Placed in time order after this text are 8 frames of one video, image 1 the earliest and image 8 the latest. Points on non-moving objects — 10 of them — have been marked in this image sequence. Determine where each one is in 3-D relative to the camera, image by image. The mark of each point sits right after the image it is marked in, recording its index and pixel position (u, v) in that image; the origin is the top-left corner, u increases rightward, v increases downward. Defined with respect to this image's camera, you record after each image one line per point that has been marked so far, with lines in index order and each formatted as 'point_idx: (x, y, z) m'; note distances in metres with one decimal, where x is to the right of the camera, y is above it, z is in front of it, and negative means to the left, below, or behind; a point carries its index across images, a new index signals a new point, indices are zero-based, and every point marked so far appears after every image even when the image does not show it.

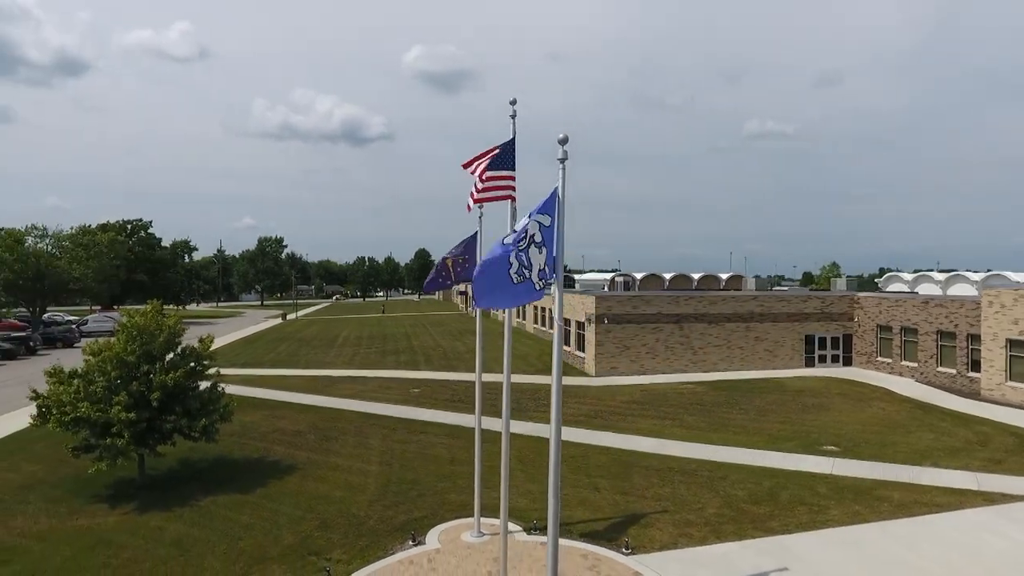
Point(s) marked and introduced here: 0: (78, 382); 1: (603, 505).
0: (-9.7, -2.1, +14.1) m
1: (+1.9, -4.6, +13.5) m
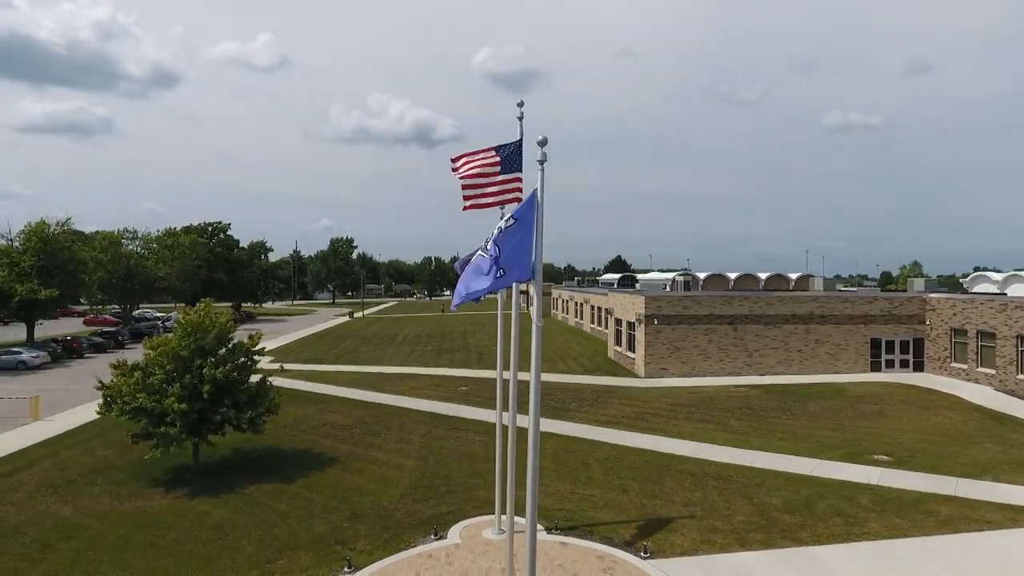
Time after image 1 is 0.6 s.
0: (-9.0, -2.1, +15.2) m
1: (+2.4, -4.6, +13.4) m
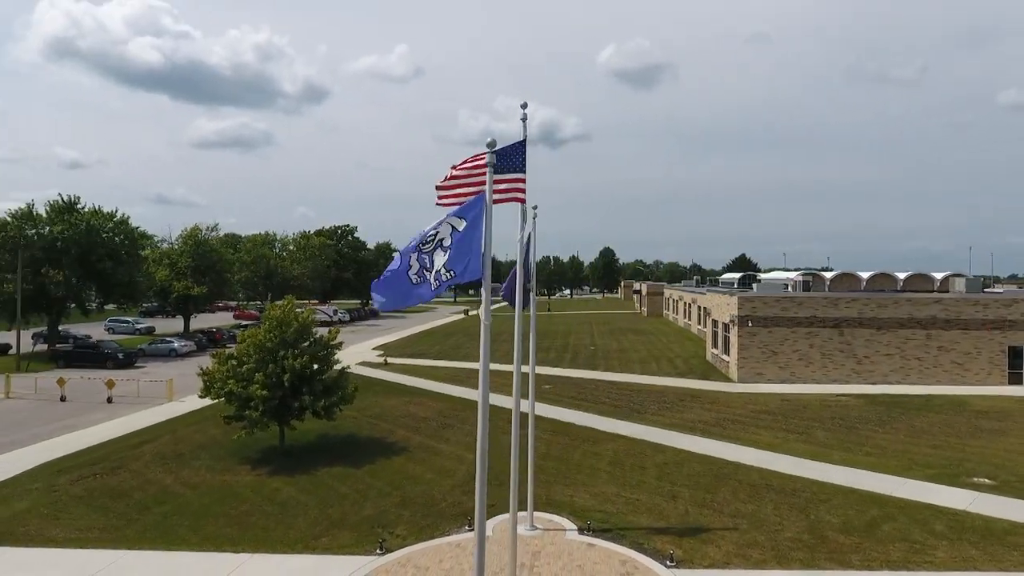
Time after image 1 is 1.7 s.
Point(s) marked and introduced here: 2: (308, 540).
0: (-7.6, -2.0, +17.0) m
1: (+3.2, -4.6, +13.0) m
2: (-3.9, -4.8, +12.2) m
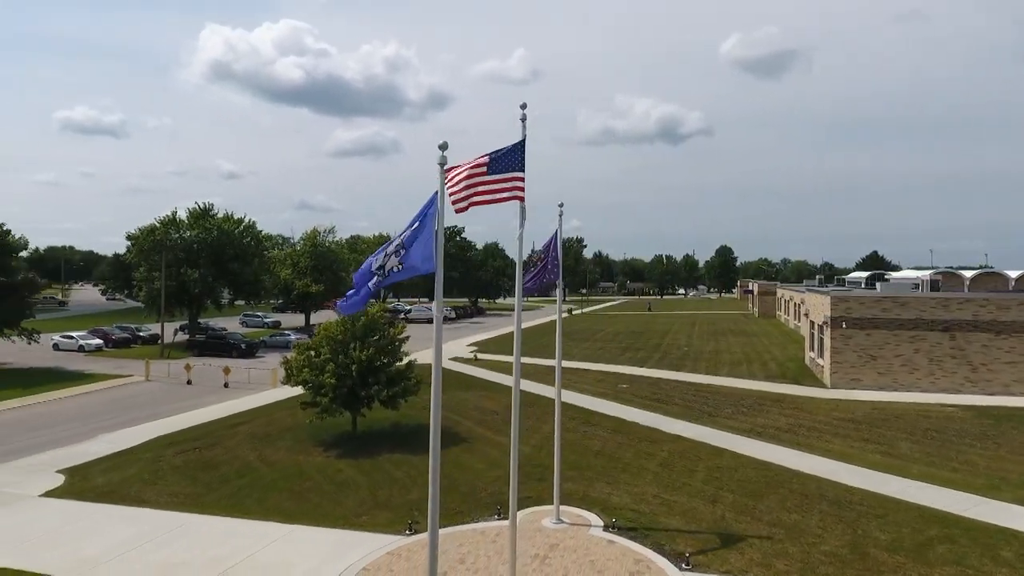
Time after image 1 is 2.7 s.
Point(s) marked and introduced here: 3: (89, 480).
0: (-6.0, -1.9, +18.6) m
1: (+3.8, -4.6, +12.6) m
2: (-3.4, -4.8, +13.2) m
3: (-10.8, -4.9, +16.2) m
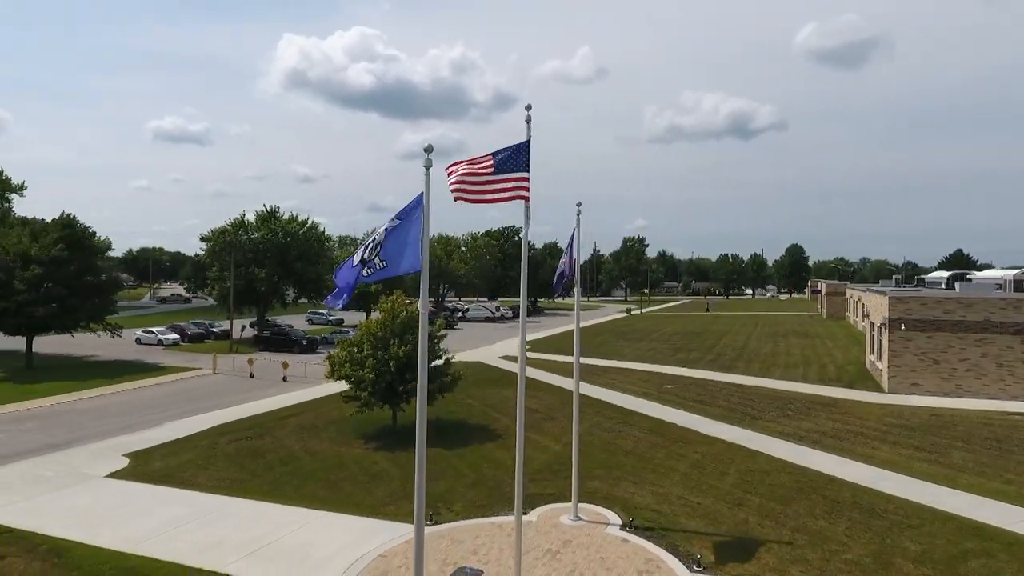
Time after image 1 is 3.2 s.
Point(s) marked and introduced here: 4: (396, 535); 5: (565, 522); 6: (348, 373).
0: (-5.0, -1.9, +19.4) m
1: (+4.2, -4.5, +12.4) m
2: (-2.9, -4.7, +13.7) m
3: (-10.0, -4.8, +17.5) m
4: (-2.2, -4.7, +12.0) m
5: (+1.0, -4.6, +12.4) m
6: (-4.9, -2.5, +18.9) m
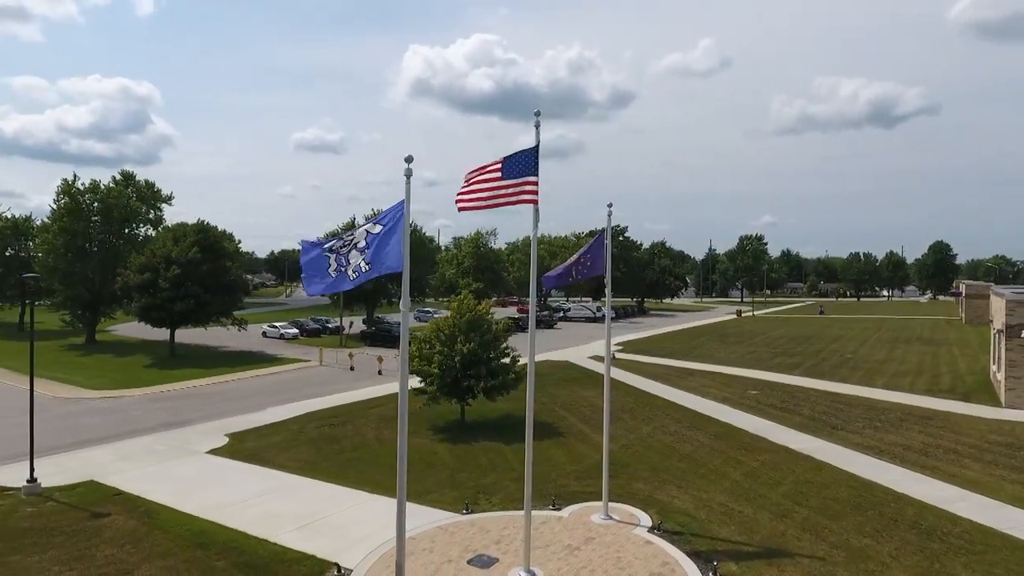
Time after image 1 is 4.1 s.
0: (-3.0, -1.8, +20.5) m
1: (+4.7, -4.6, +11.9) m
2: (-2.0, -4.7, +14.5) m
3: (-8.3, -4.8, +19.6) m
4: (-1.6, -4.6, +12.7) m
5: (+1.6, -4.6, +12.5) m
6: (-3.0, -2.5, +20.0) m
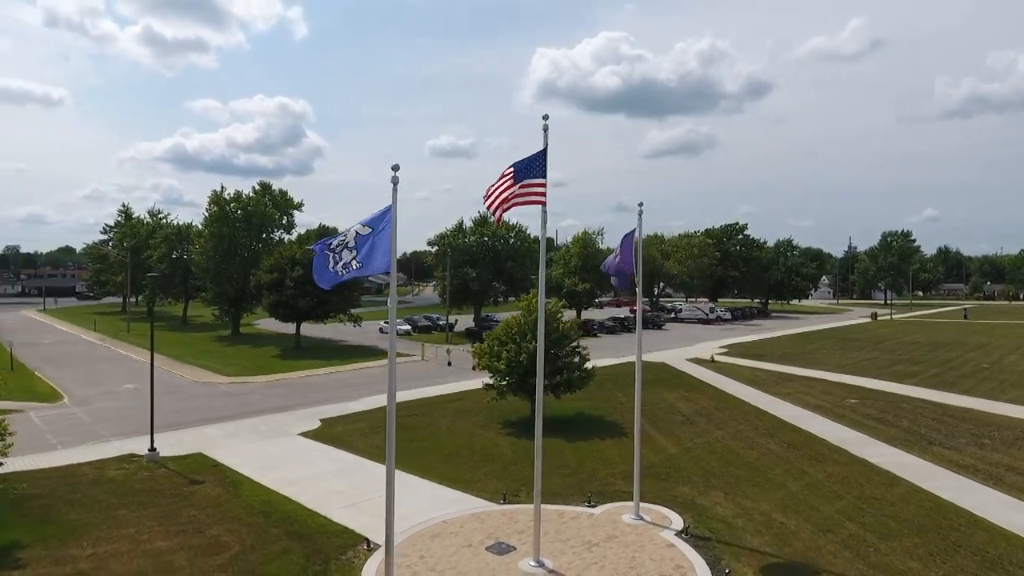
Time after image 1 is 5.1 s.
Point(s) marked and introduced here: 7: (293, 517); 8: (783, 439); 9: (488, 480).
0: (-0.7, -1.8, +21.2) m
1: (+5.1, -4.5, +11.3) m
2: (-0.9, -4.7, +15.2) m
3: (-6.1, -4.7, +21.4) m
4: (-1.0, -4.6, +13.3) m
5: (+2.2, -4.6, +12.5) m
6: (-0.8, -2.5, +20.7) m
7: (-4.5, -4.7, +13.1) m
8: (+7.7, -4.3, +18.0) m
9: (-0.6, -4.6, +15.3) m
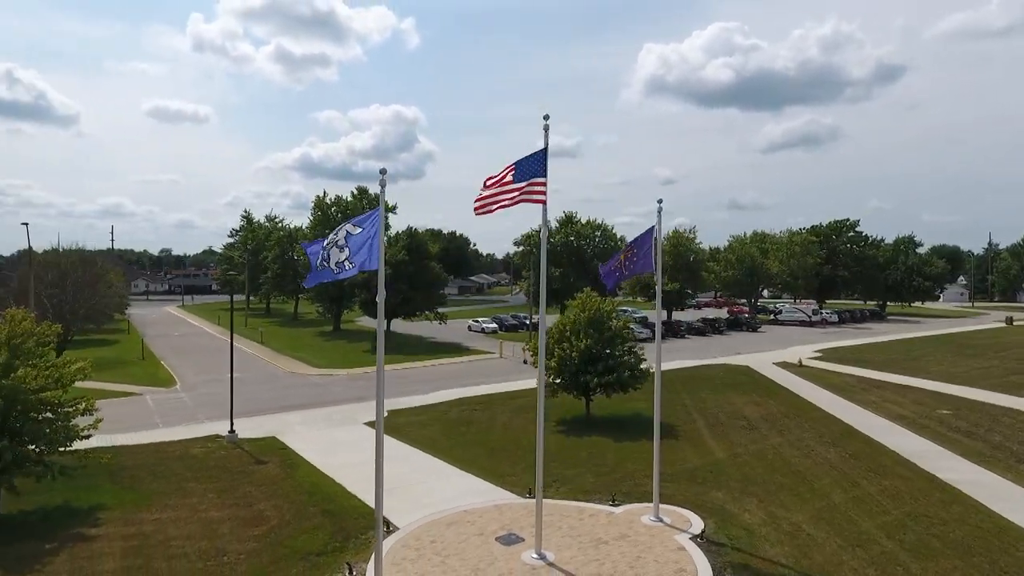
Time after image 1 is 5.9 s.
0: (+1.2, -1.7, +21.4) m
1: (+5.2, -4.5, +10.6) m
2: (-0.1, -4.6, +15.5) m
3: (-4.1, -4.6, +22.5) m
4: (-0.4, -4.6, +13.7) m
5: (+2.5, -4.5, +12.3) m
6: (+1.0, -2.4, +21.0) m
7: (-4.0, -4.6, +14.1) m
8: (+8.9, -4.3, +16.9) m
9: (+0.3, -4.6, +15.6) m
